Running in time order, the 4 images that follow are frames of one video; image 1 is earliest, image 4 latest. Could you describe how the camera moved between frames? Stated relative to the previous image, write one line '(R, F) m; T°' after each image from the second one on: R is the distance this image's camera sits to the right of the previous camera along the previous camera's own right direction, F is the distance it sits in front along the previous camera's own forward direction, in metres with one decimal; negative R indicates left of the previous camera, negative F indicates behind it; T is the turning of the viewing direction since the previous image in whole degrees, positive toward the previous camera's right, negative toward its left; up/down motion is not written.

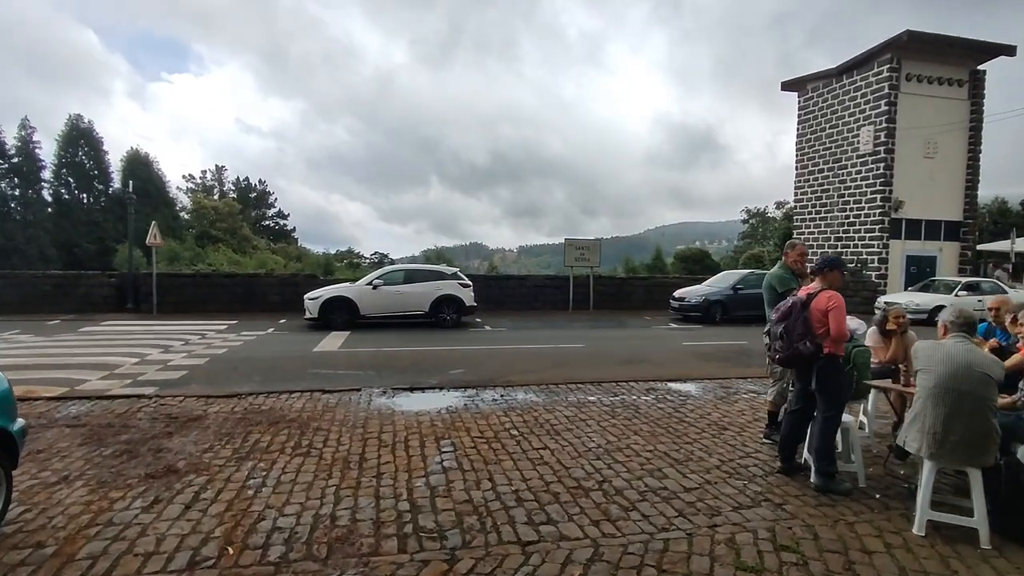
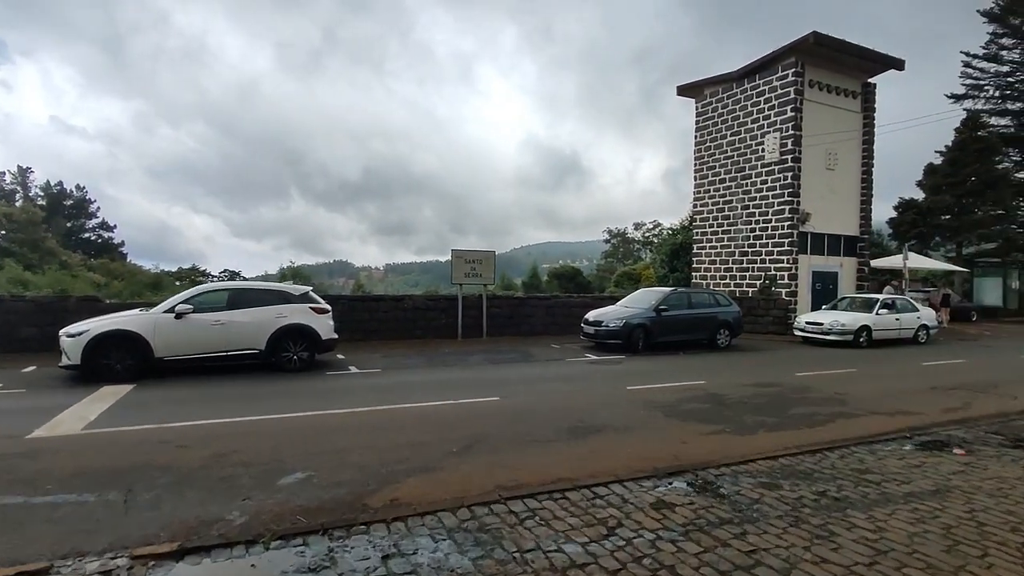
(-0.2, +3.9) m; +13°
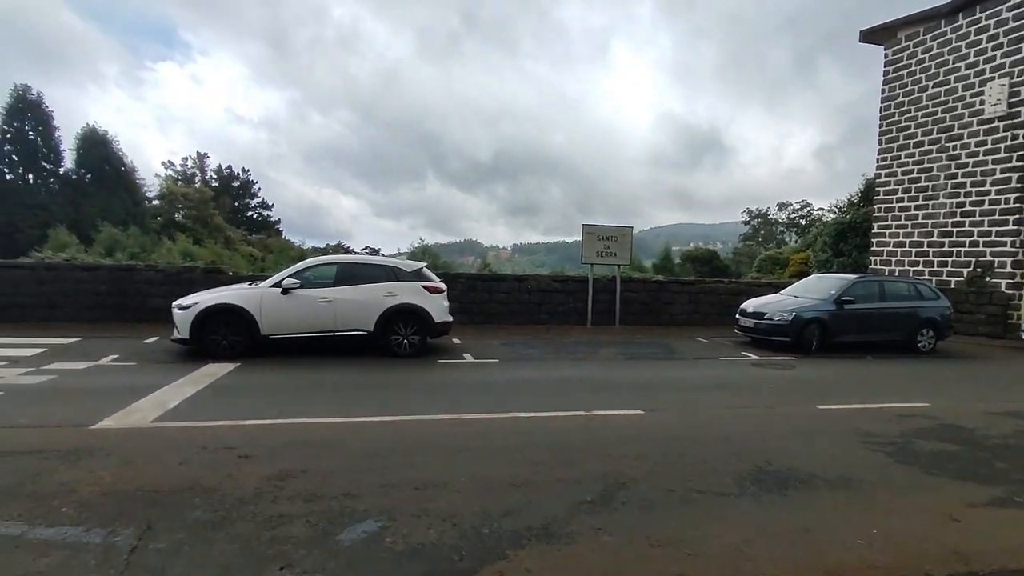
(-0.3, +1.8) m; -12°
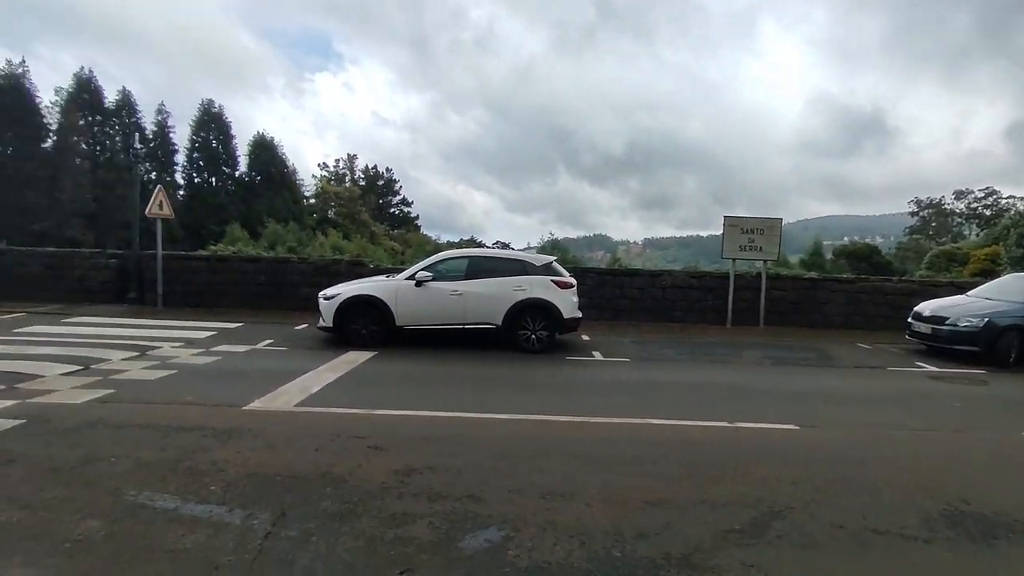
(-0.1, +0.3) m; -12°
